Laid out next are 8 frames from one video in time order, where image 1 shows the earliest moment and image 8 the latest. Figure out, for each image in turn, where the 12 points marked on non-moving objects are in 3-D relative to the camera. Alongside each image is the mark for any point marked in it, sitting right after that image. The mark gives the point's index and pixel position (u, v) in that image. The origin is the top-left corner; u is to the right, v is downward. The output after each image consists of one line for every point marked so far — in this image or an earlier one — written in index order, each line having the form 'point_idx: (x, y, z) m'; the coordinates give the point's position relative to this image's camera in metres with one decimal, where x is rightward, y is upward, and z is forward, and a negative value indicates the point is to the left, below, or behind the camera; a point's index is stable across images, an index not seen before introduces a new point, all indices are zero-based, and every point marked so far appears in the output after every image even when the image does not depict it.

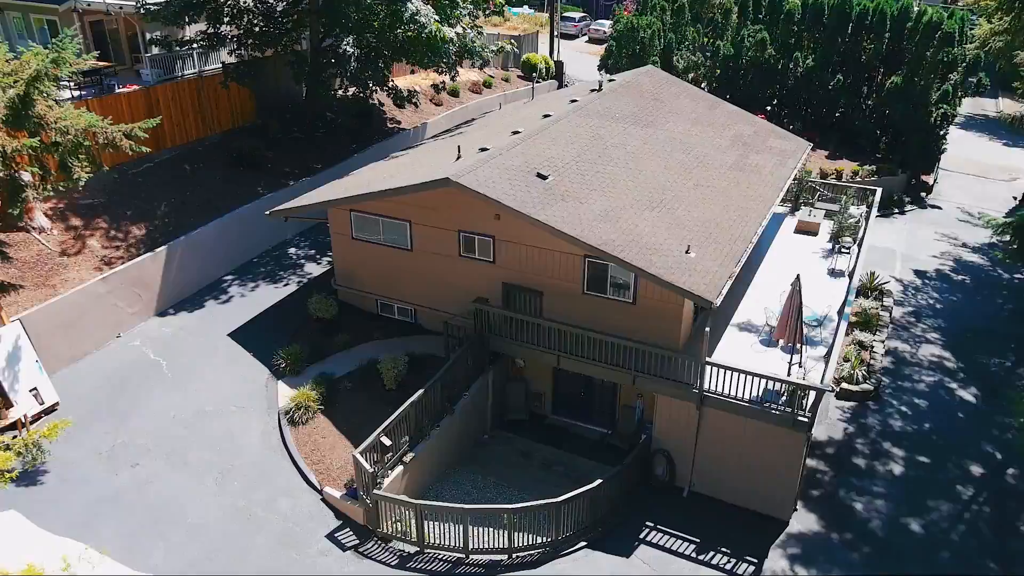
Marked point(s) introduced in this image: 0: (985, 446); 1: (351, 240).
0: (+11.7, -3.9, +17.7) m
1: (-4.2, +1.2, +18.5) m
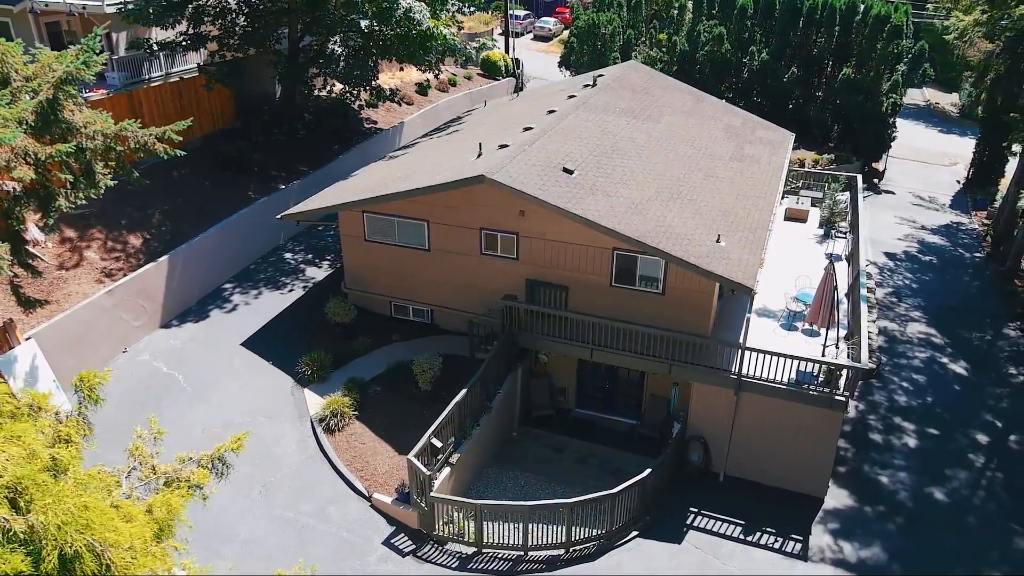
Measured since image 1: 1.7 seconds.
0: (+12.3, -3.3, +18.6) m
1: (-3.8, +1.2, +18.1) m
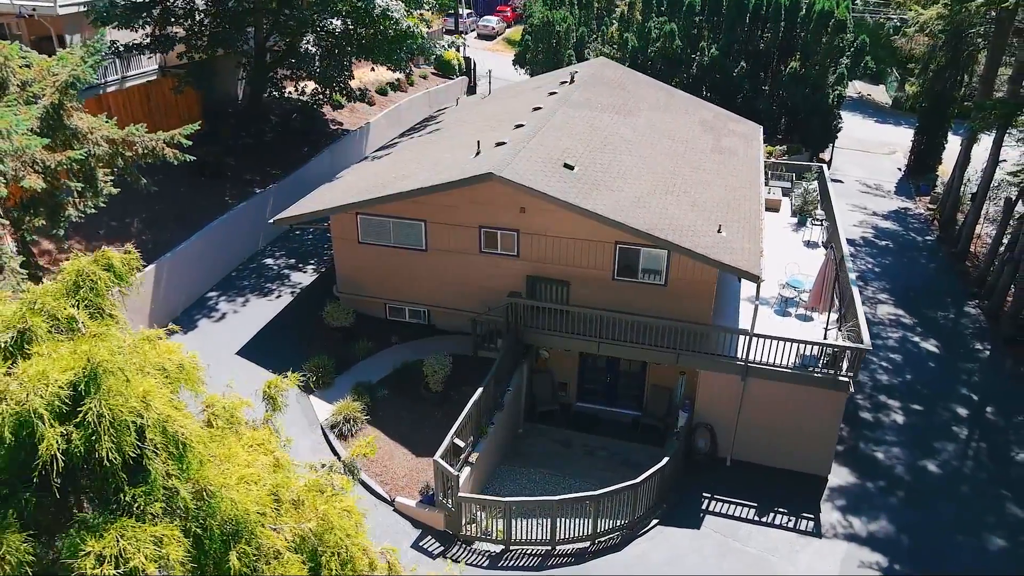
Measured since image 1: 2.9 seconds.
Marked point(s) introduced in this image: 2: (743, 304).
0: (+12.3, -2.7, +19.5) m
1: (-3.9, +1.1, +17.8) m
2: (+5.5, -0.4, +17.3) m
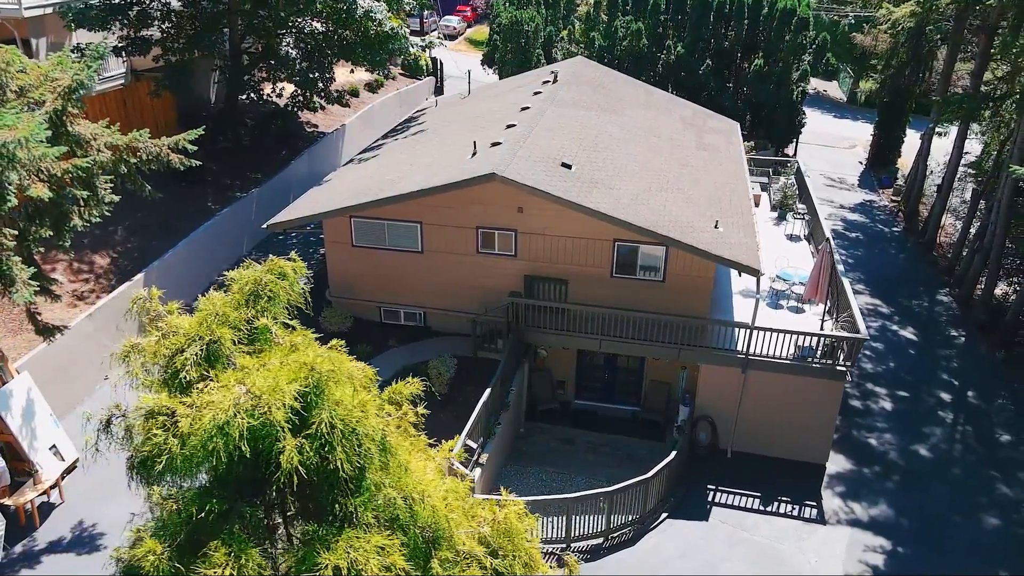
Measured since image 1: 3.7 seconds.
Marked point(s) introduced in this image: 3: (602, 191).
0: (+12.1, -2.4, +20.2) m
1: (-4.0, +1.0, +17.7) m
2: (+5.5, -0.2, +17.6) m
3: (+2.0, +2.1, +15.9) m
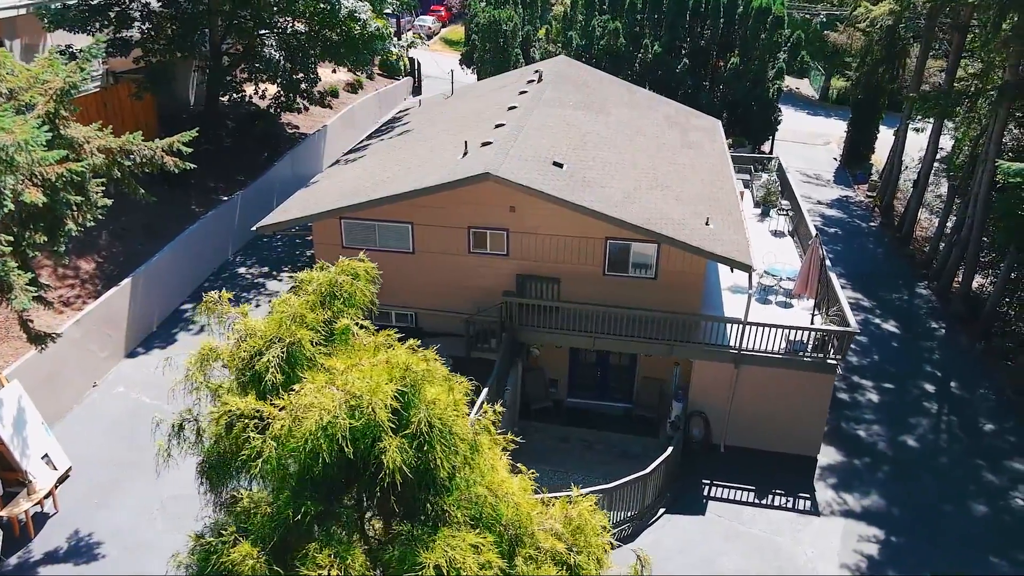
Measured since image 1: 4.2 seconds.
0: (+11.9, -2.2, +20.6) m
1: (-4.2, +1.0, +17.5) m
2: (+5.3, -0.1, +17.8) m
3: (+1.8, +2.2, +16.0) m
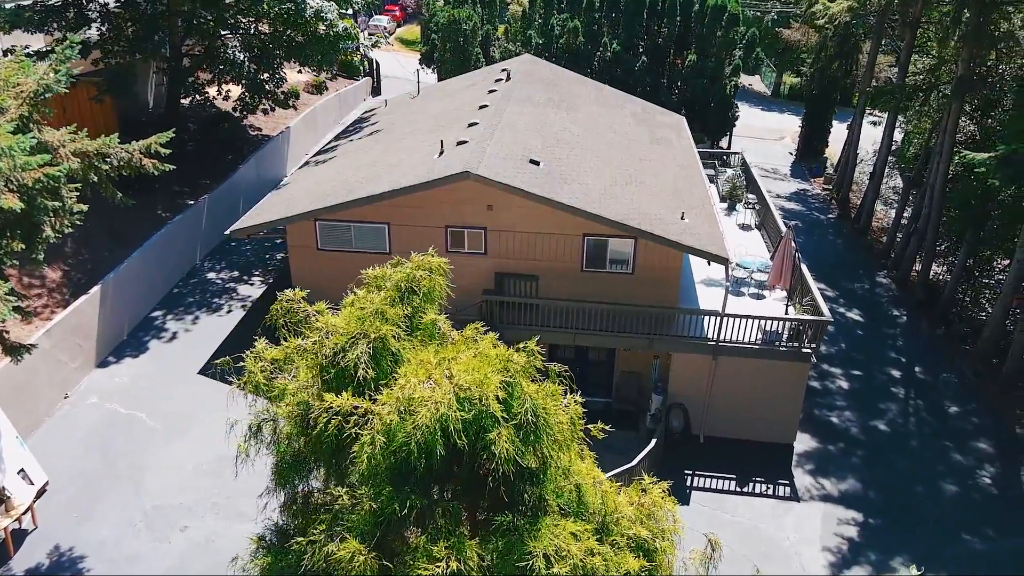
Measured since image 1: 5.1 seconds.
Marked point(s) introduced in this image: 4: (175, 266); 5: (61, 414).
0: (+11.2, -1.9, +21.2) m
1: (-4.7, +0.9, +17.3) m
2: (+4.7, 0.0, +18.1) m
3: (+1.3, +2.3, +16.1) m
4: (-9.2, +0.6, +19.8) m
5: (-9.1, -2.5, +14.4) m
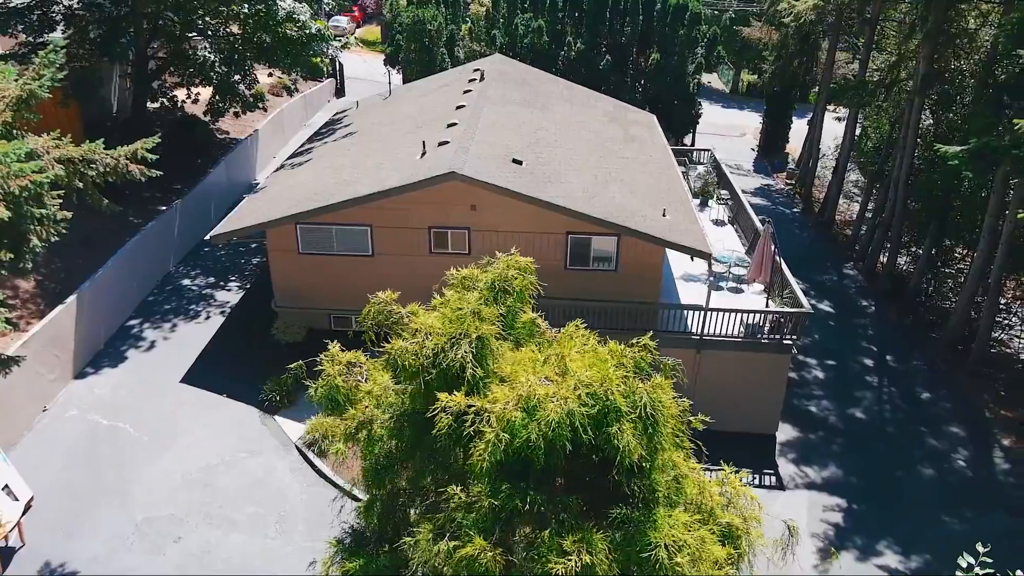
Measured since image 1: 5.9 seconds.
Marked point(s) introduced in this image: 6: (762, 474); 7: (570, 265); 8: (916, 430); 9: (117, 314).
0: (+10.7, -1.6, +21.8) m
1: (-5.1, +0.8, +17.2) m
2: (+4.3, +0.1, +18.4) m
3: (+0.9, +2.3, +16.2) m
4: (-9.7, +0.4, +19.4) m
5: (-9.2, -2.7, +14.1) m
6: (+5.5, -4.0, +15.7) m
7: (+1.4, +0.5, +16.8) m
8: (+9.8, -3.4, +17.4) m
9: (-9.6, -0.6, +17.5) m
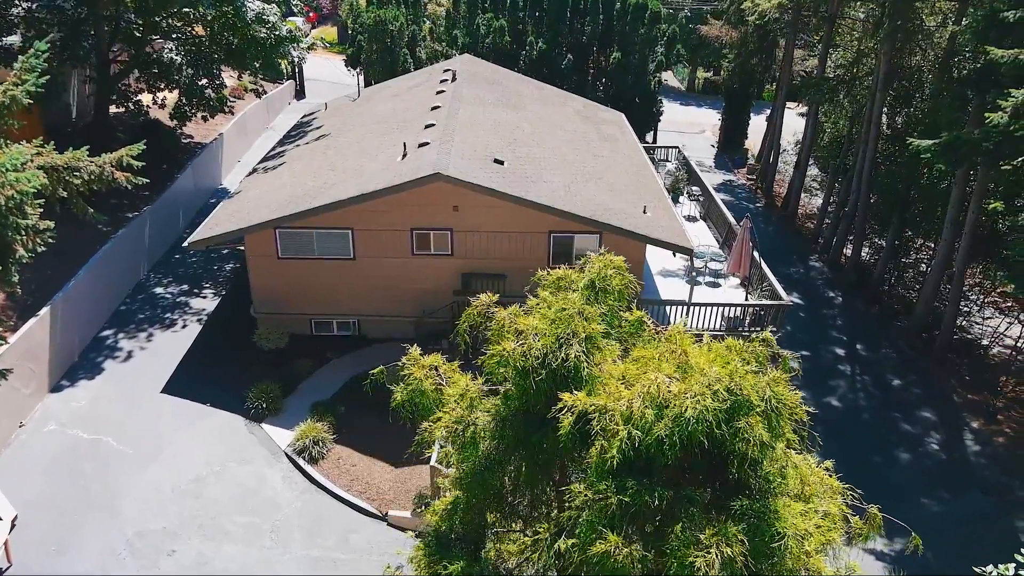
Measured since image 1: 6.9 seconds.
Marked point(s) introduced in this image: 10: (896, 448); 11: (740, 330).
0: (+10.1, -1.4, +22.5) m
1: (-5.5, +0.7, +16.9) m
2: (+3.8, +0.2, +18.6) m
3: (+0.5, +2.3, +16.3) m
4: (-10.2, +0.2, +18.9) m
5: (-9.4, -2.9, +13.6) m
6: (+5.2, -3.9, +16.1) m
7: (+1.0, +0.6, +16.9) m
8: (+9.4, -3.2, +18.0) m
9: (-10.0, -0.9, +17.0) m
10: (+8.9, -3.7, +16.7) m
11: (+5.2, -1.0, +16.4) m
